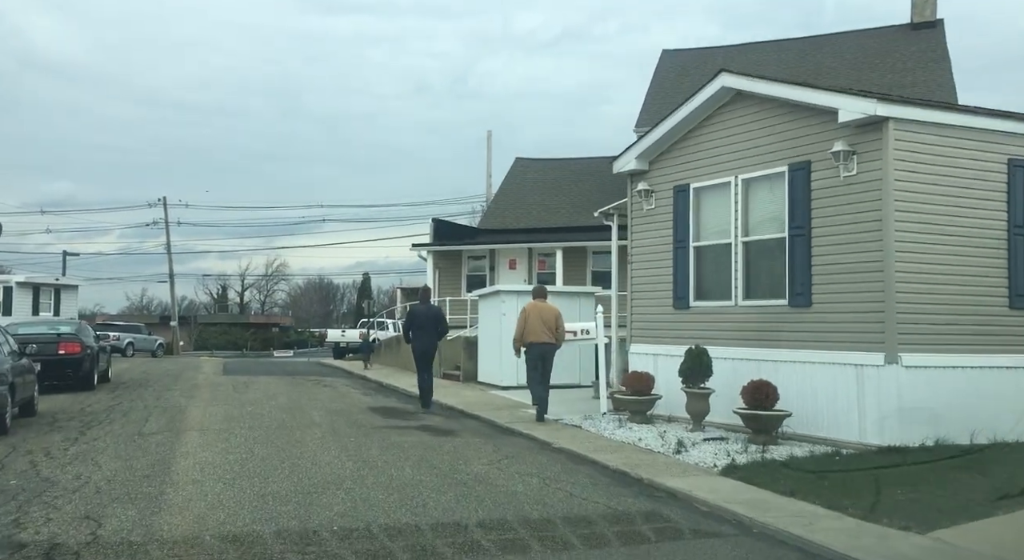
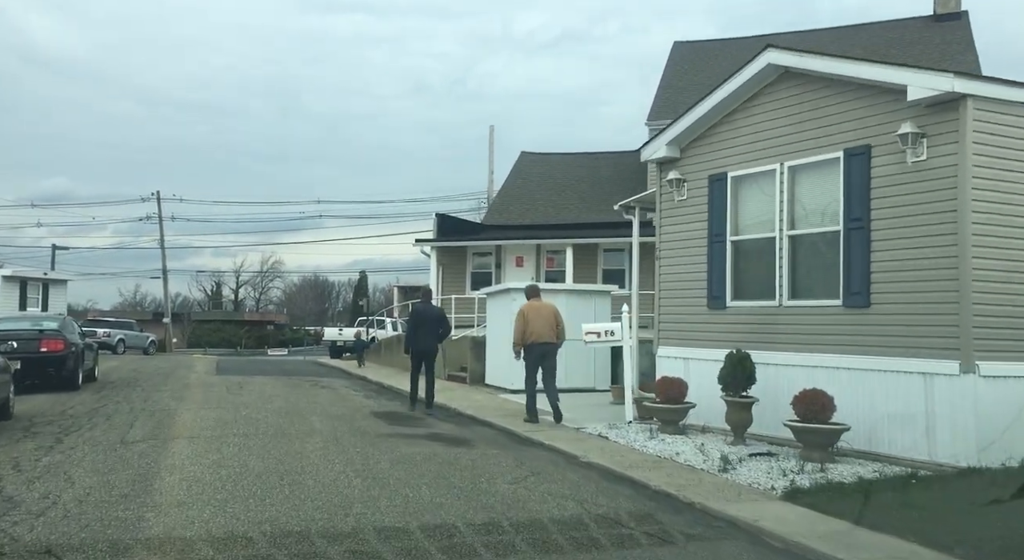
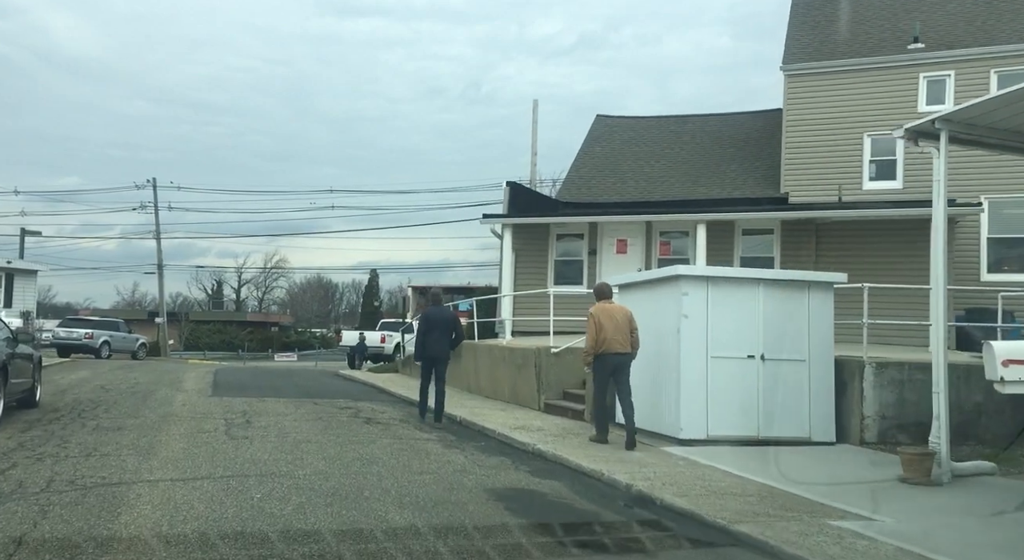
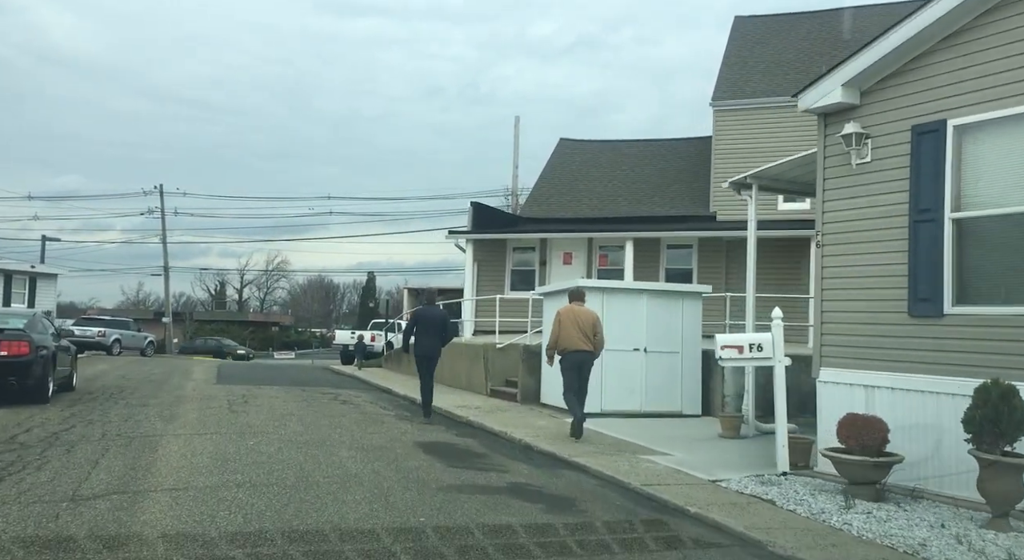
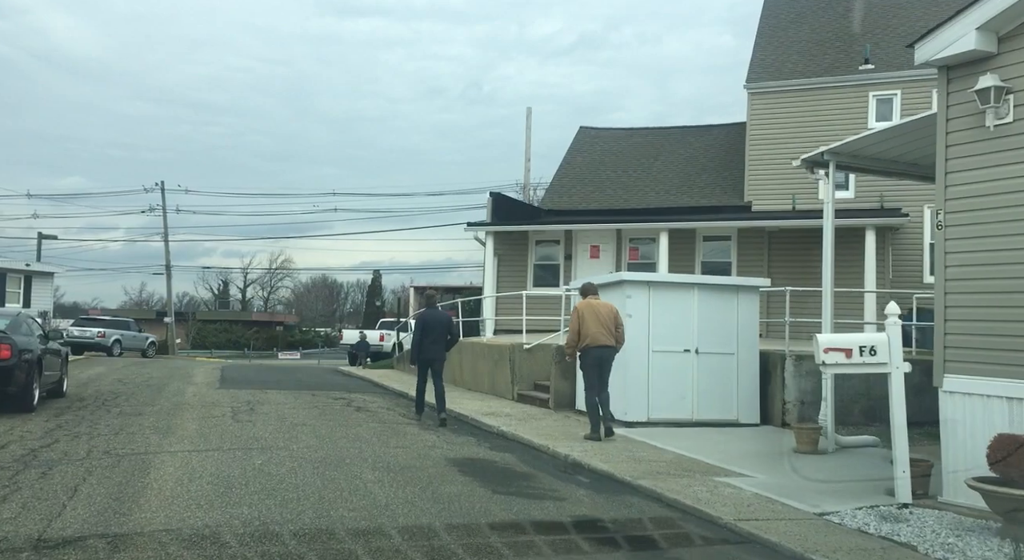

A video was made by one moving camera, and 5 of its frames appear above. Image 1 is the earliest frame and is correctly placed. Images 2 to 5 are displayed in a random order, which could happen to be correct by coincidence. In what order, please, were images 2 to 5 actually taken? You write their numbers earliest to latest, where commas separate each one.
2, 4, 5, 3
